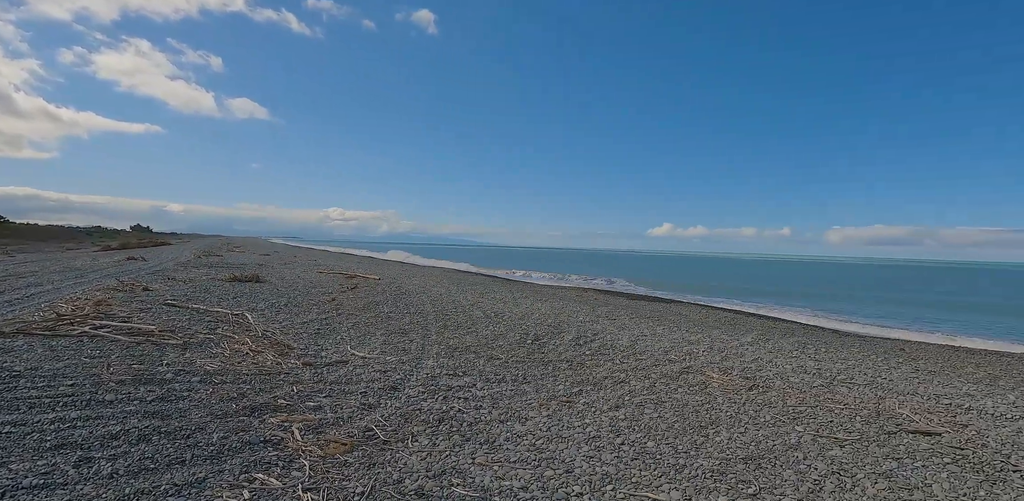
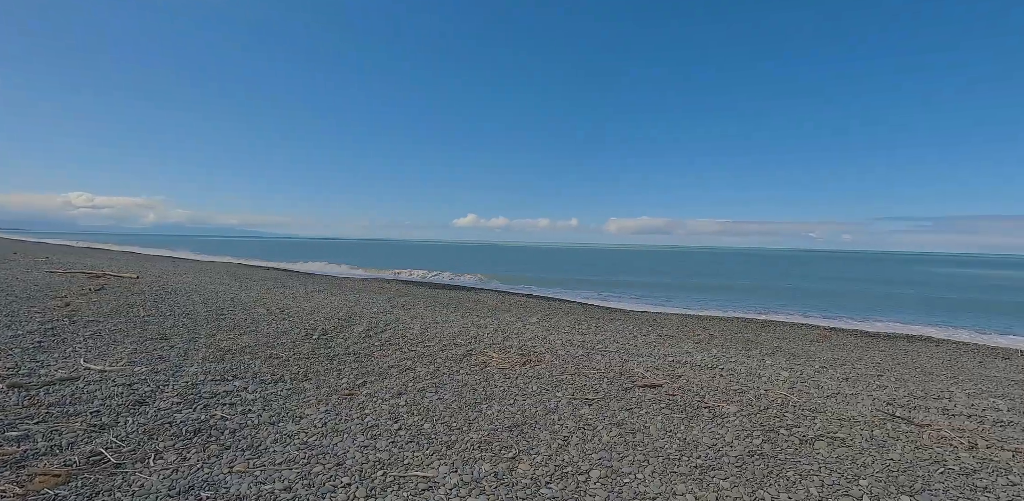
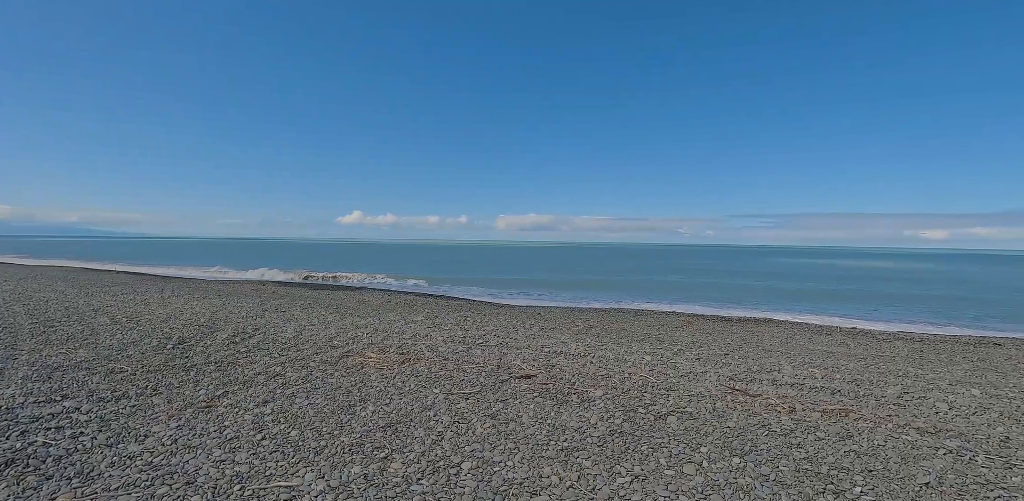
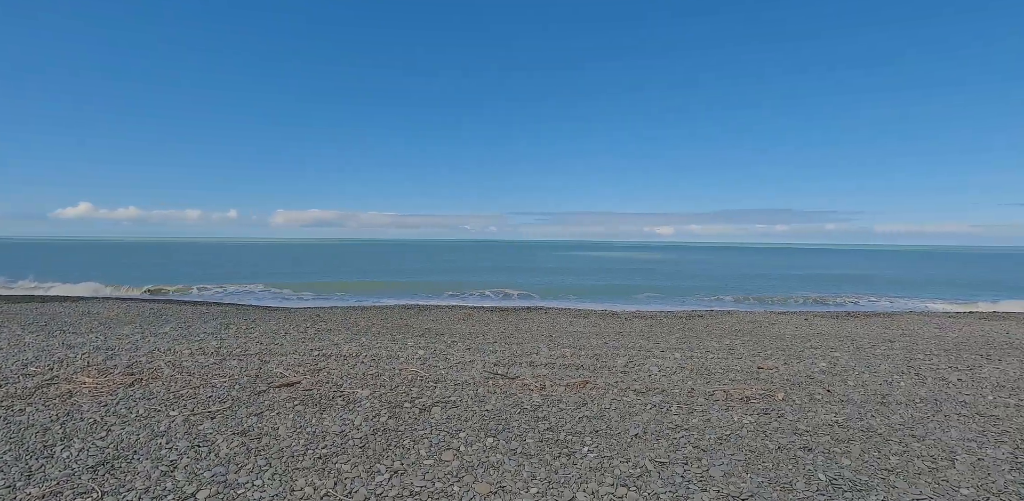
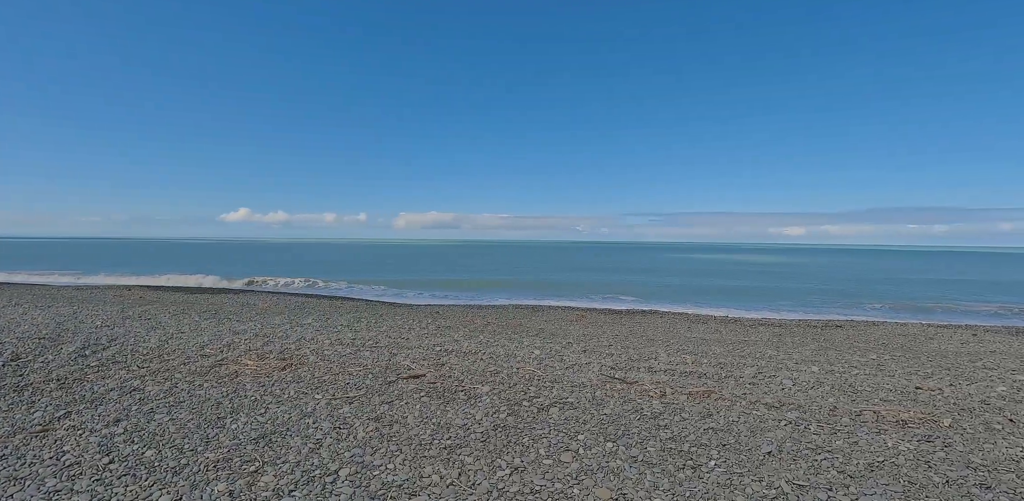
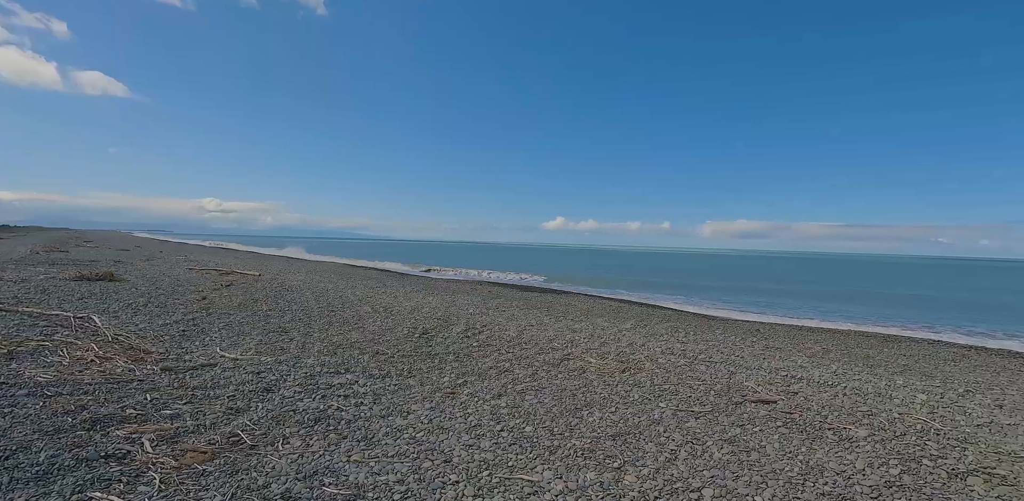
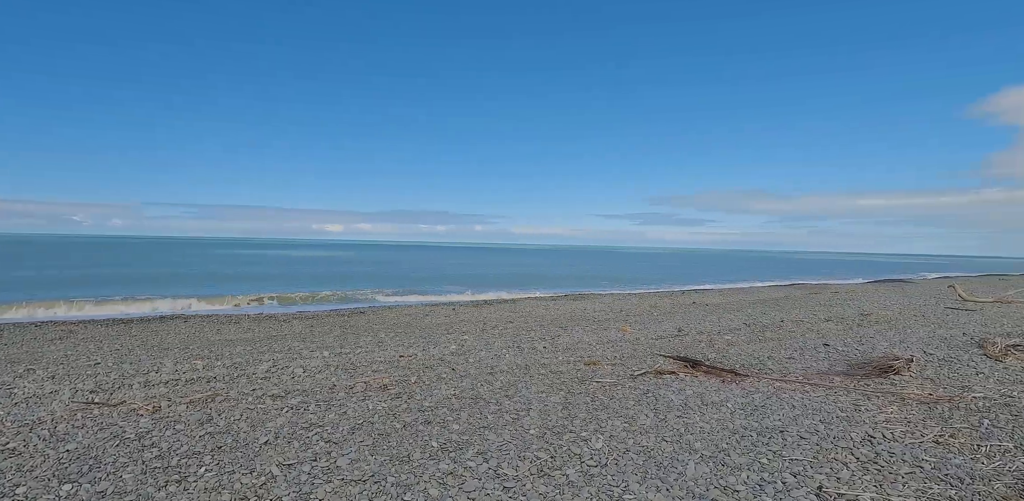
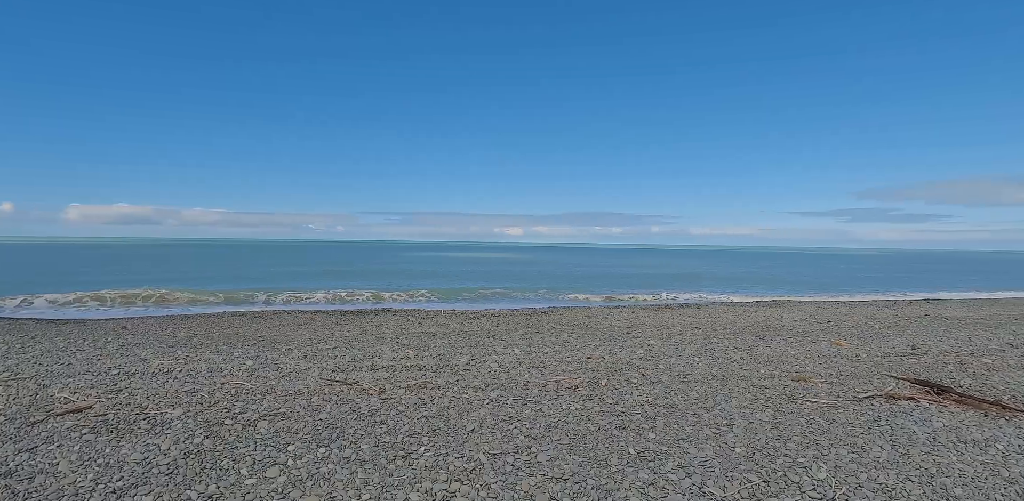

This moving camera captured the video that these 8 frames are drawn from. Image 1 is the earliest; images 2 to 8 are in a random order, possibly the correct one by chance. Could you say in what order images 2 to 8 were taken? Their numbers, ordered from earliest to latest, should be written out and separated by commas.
6, 2, 3, 5, 4, 8, 7
